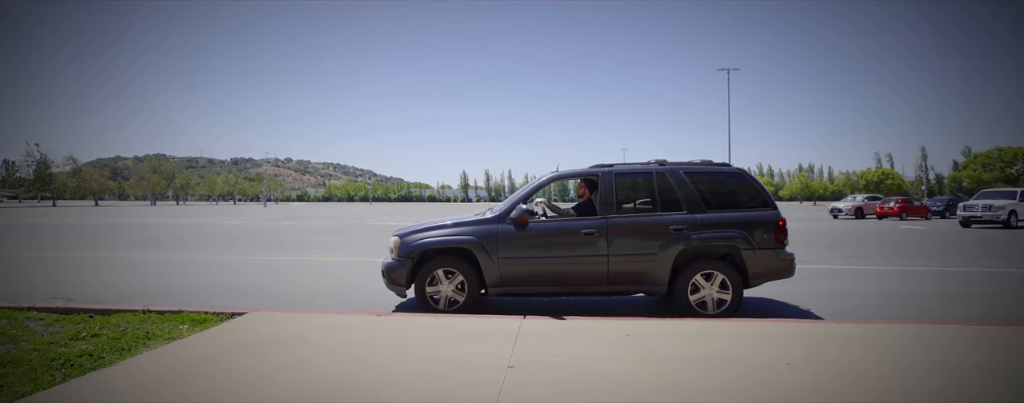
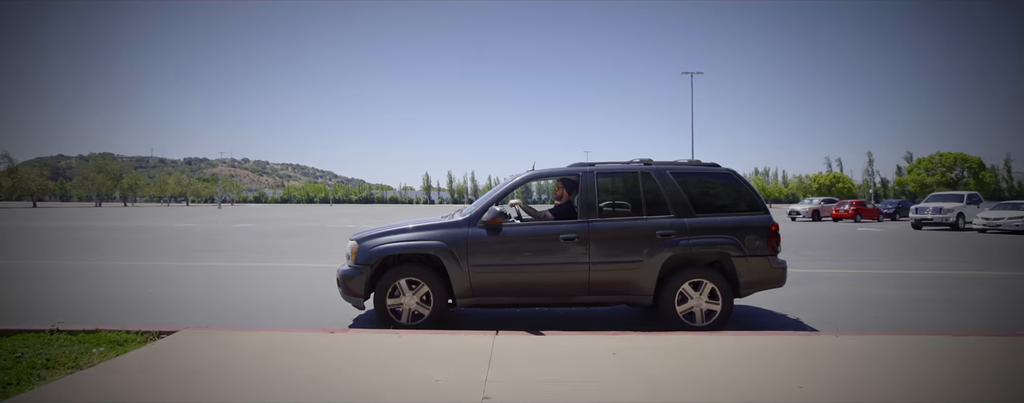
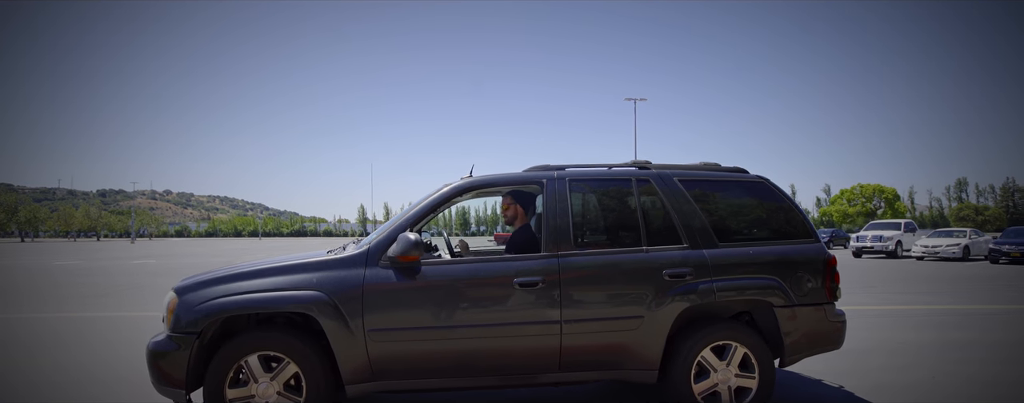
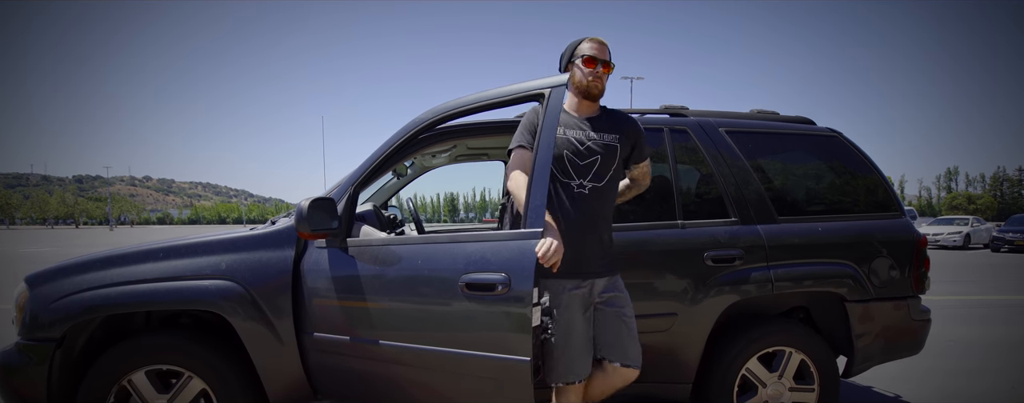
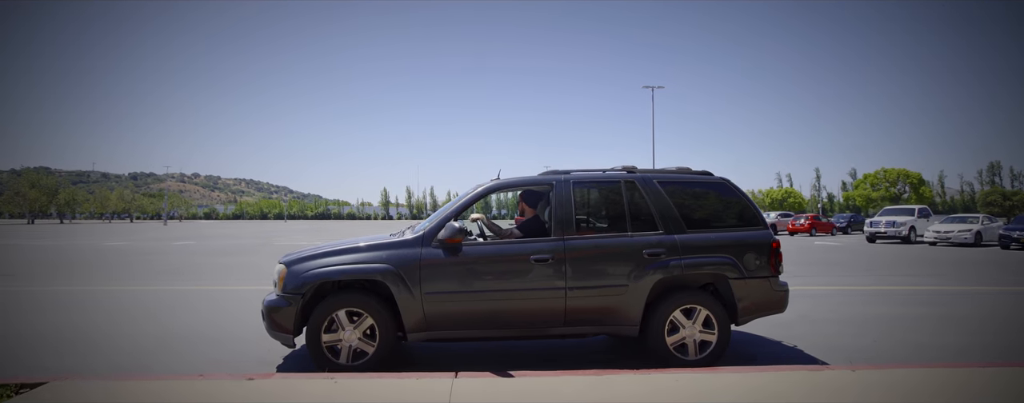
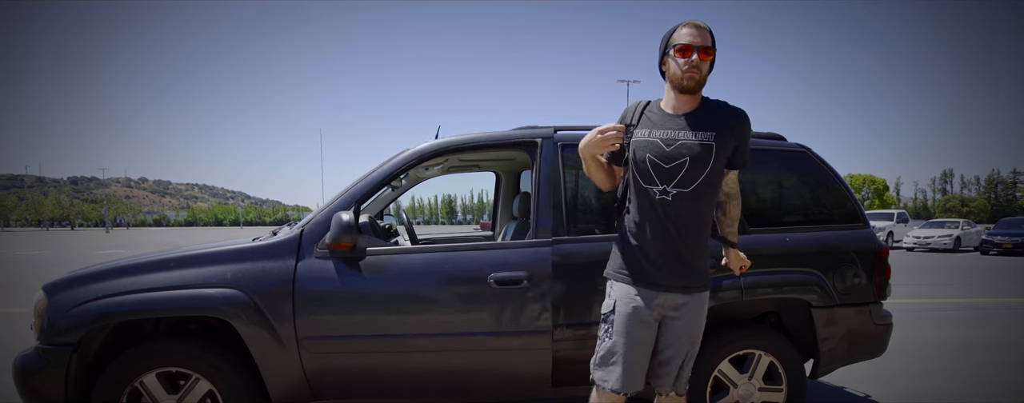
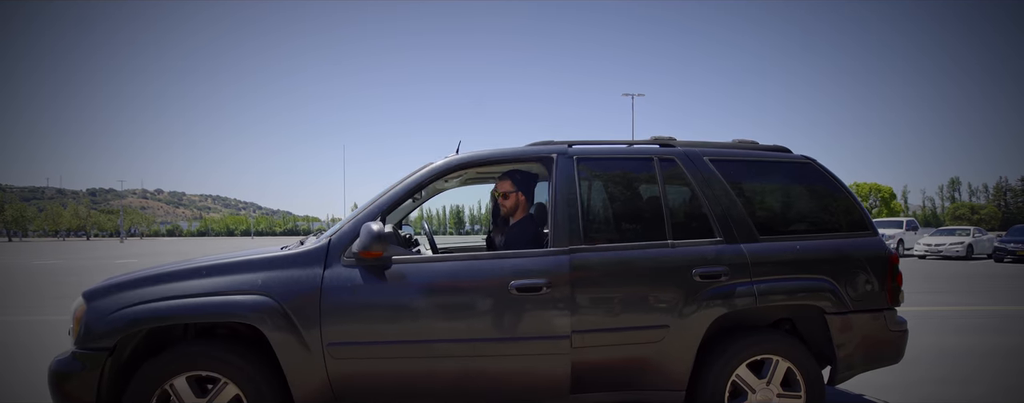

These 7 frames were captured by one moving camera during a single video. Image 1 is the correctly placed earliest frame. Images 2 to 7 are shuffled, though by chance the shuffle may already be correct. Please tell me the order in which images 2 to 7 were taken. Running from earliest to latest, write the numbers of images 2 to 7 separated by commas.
2, 5, 3, 7, 4, 6
